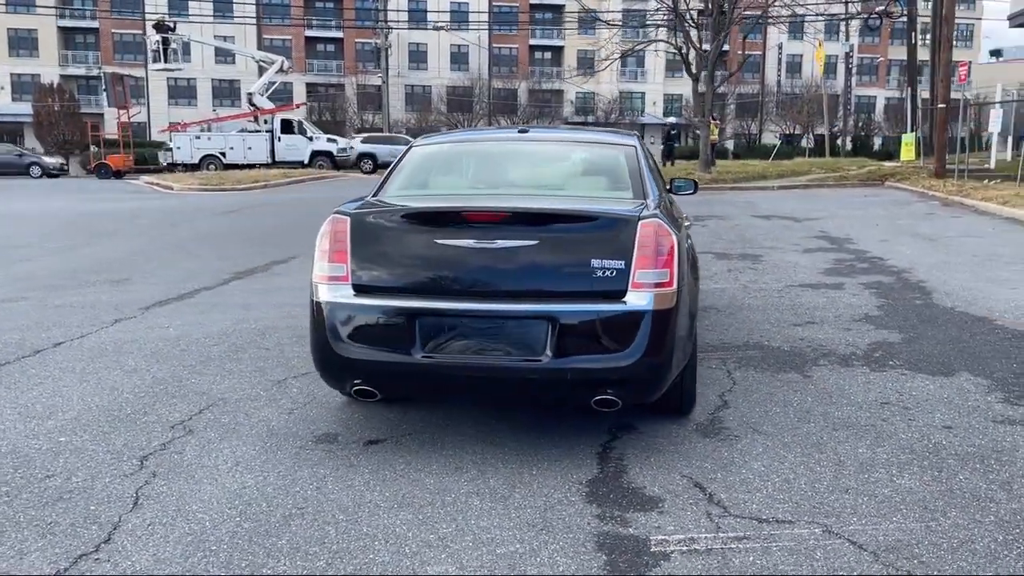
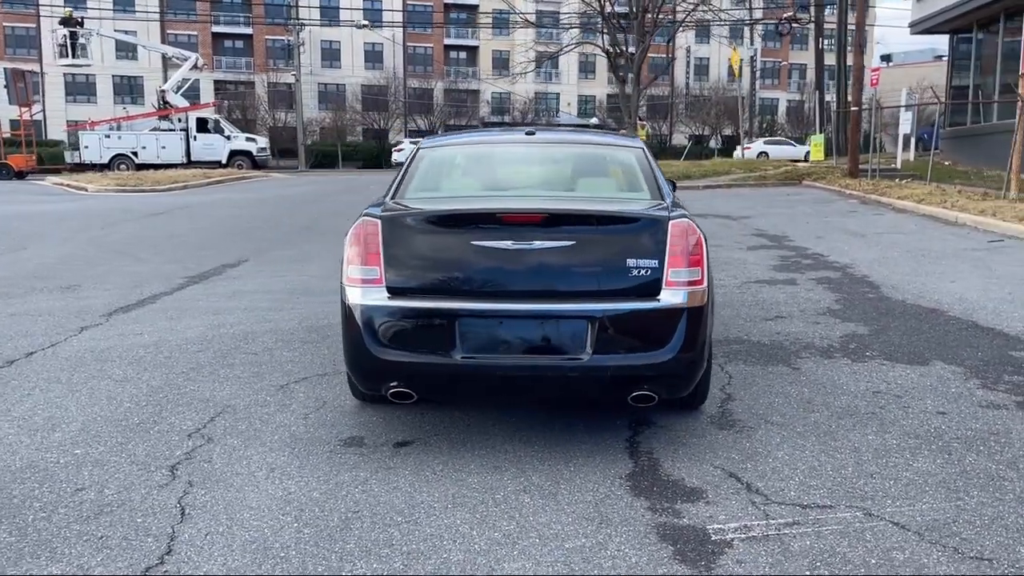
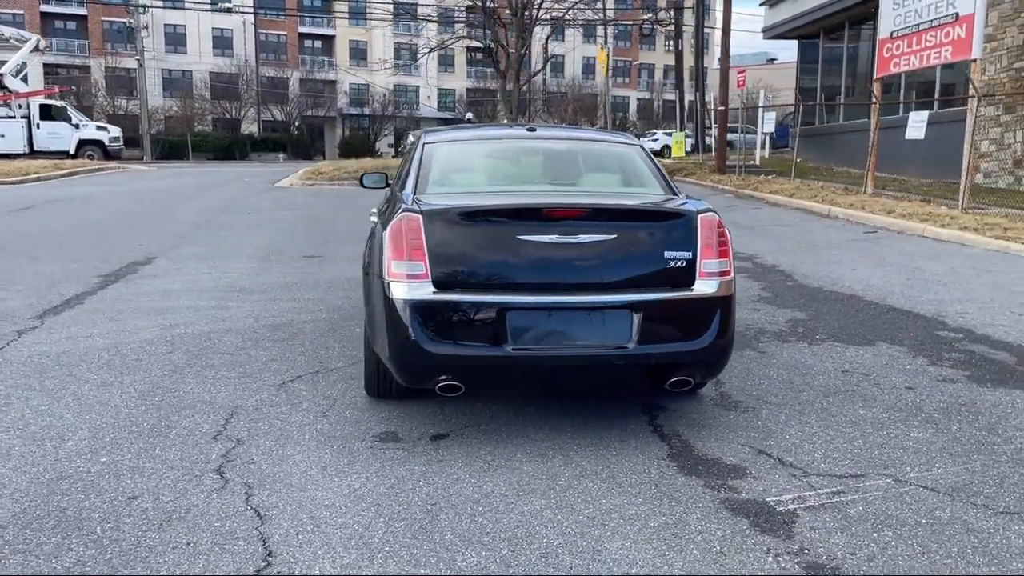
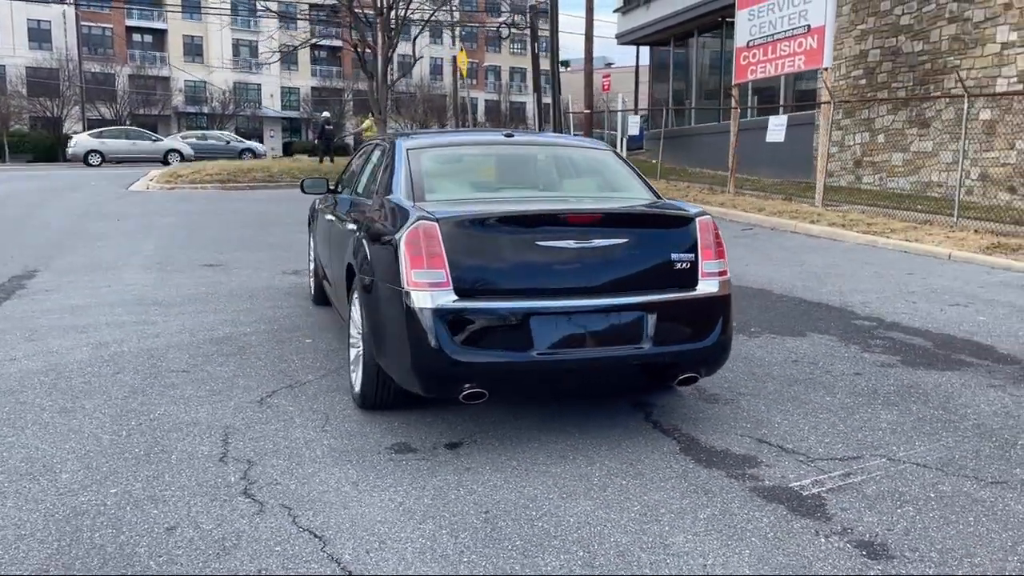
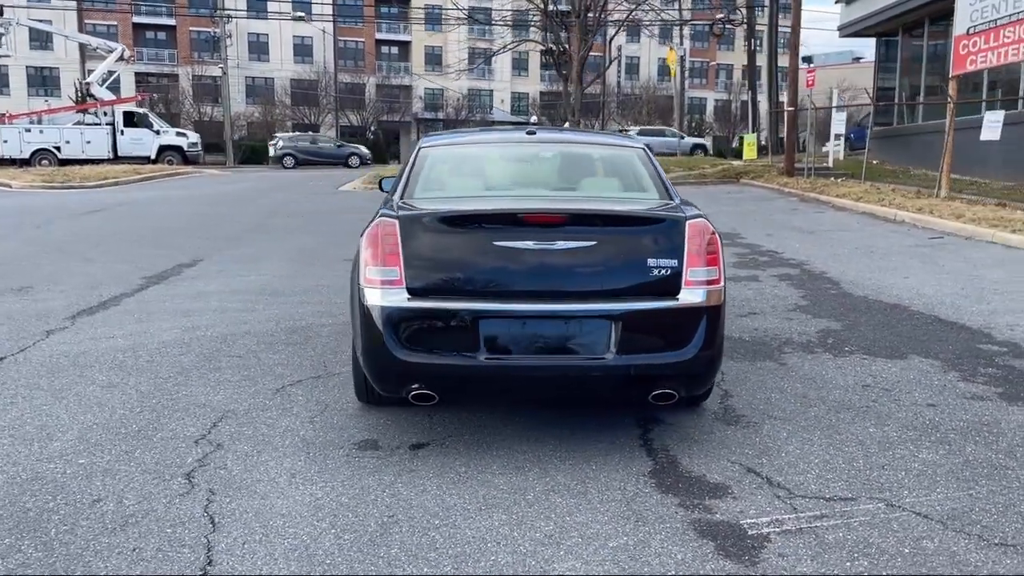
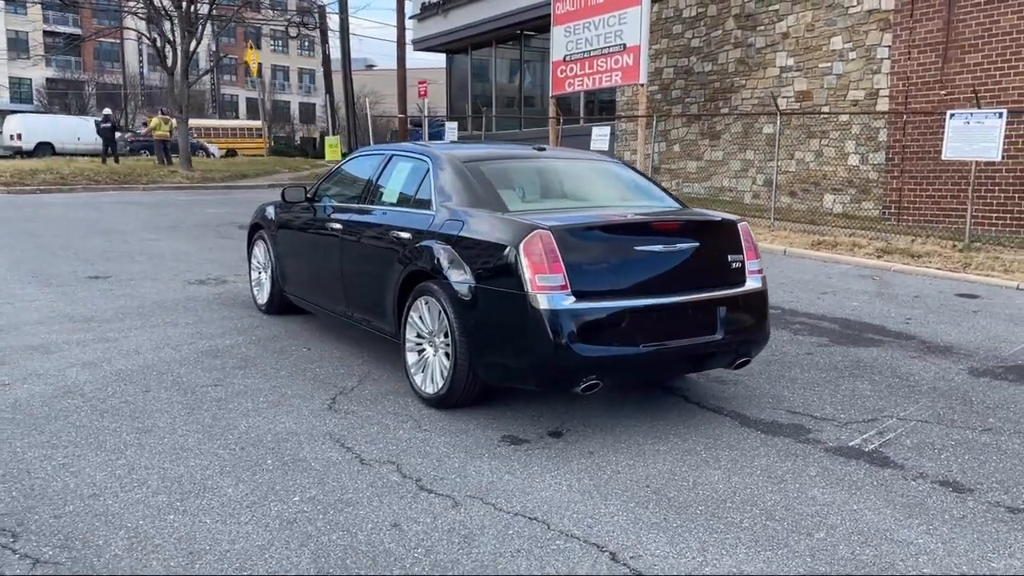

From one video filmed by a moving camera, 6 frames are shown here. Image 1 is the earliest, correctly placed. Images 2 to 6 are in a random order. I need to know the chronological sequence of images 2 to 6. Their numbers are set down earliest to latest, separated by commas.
2, 5, 3, 4, 6
